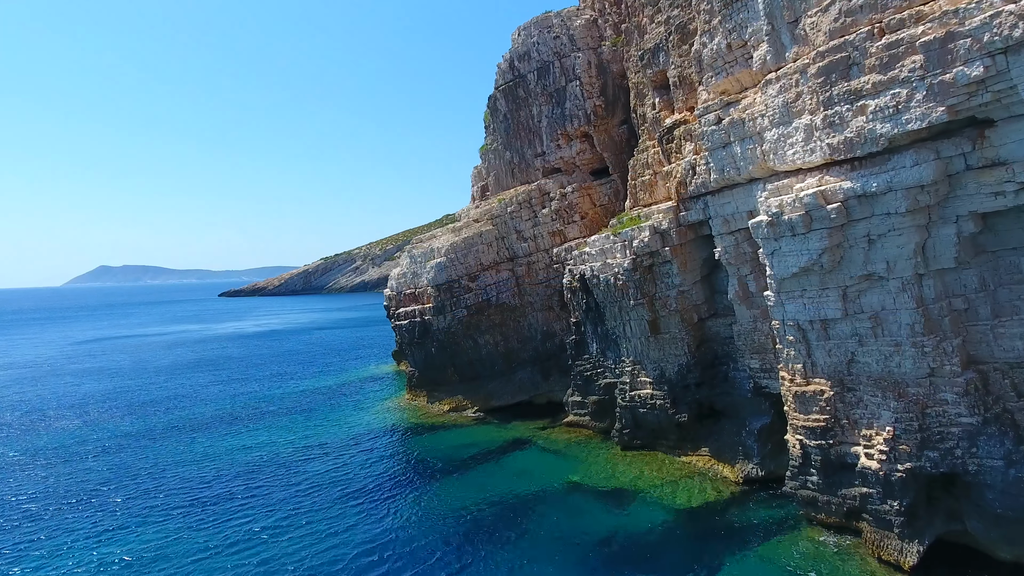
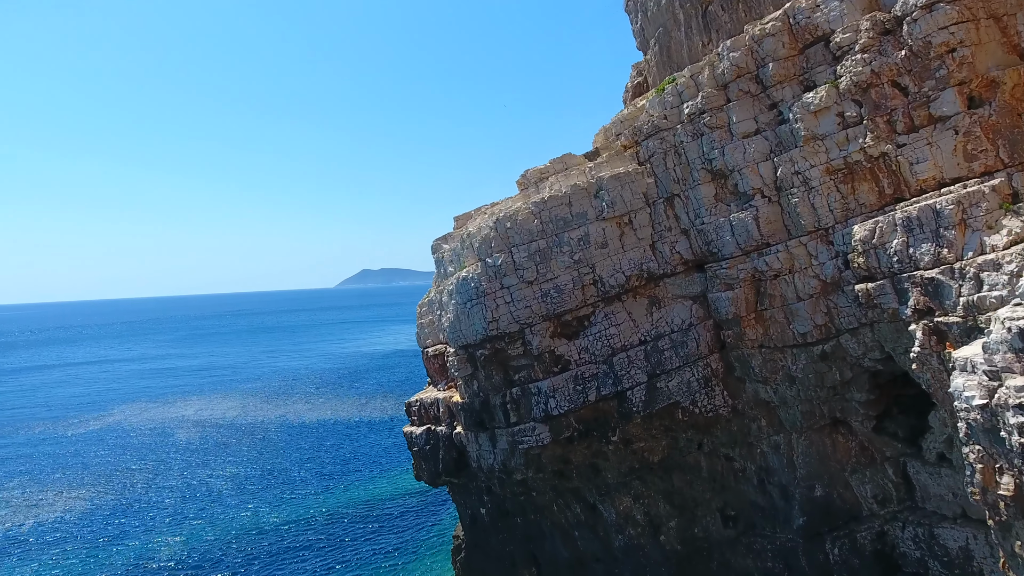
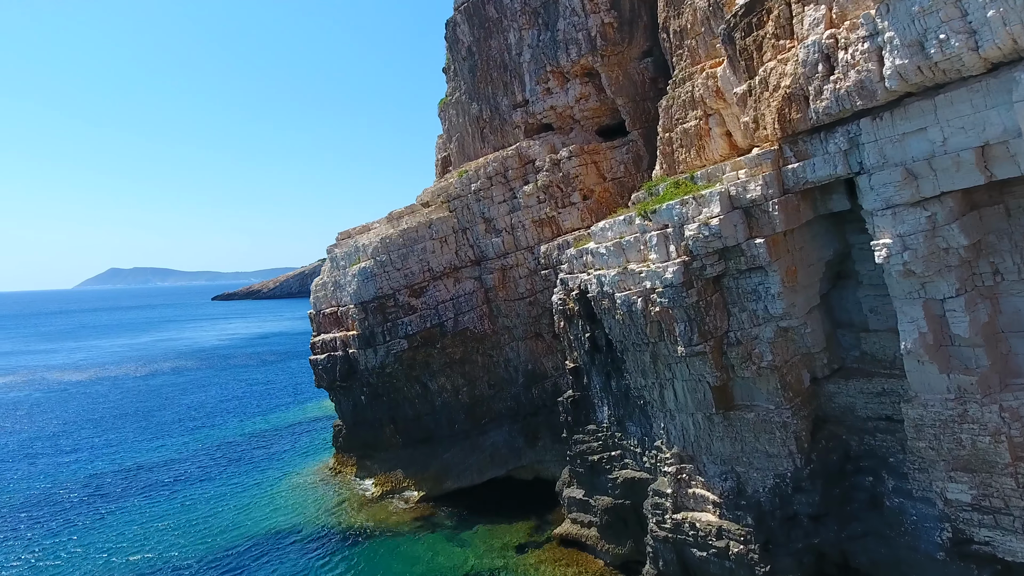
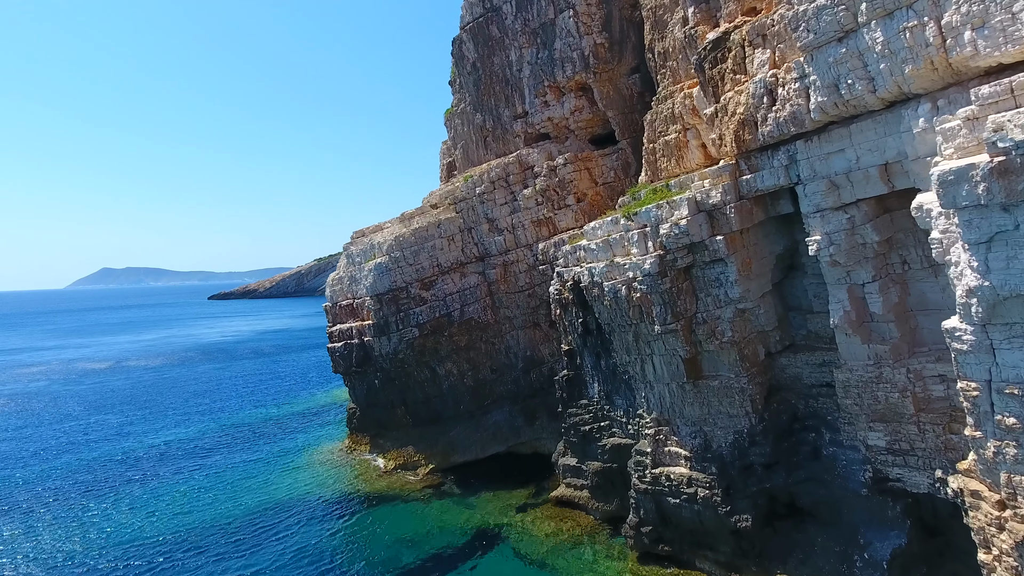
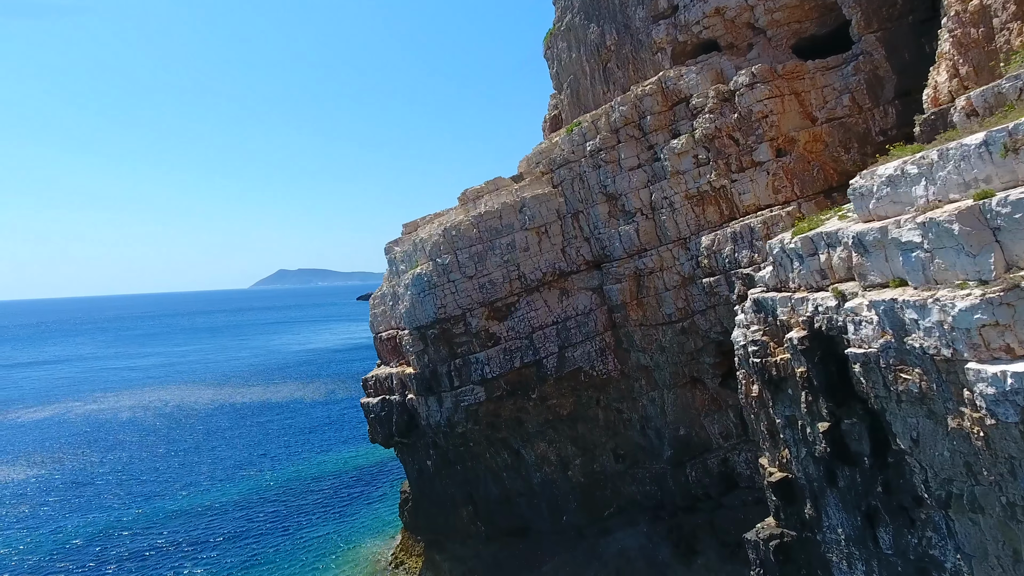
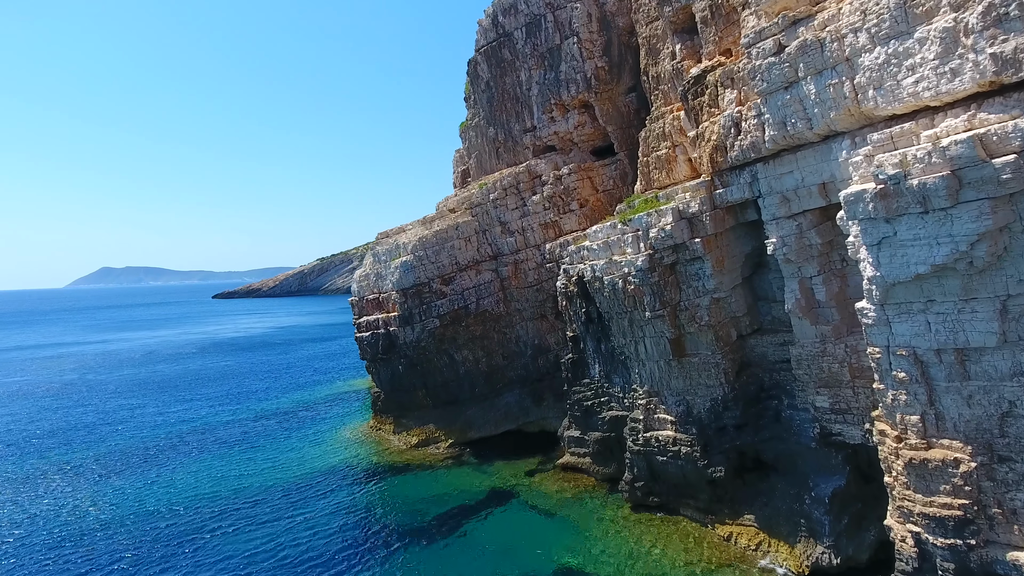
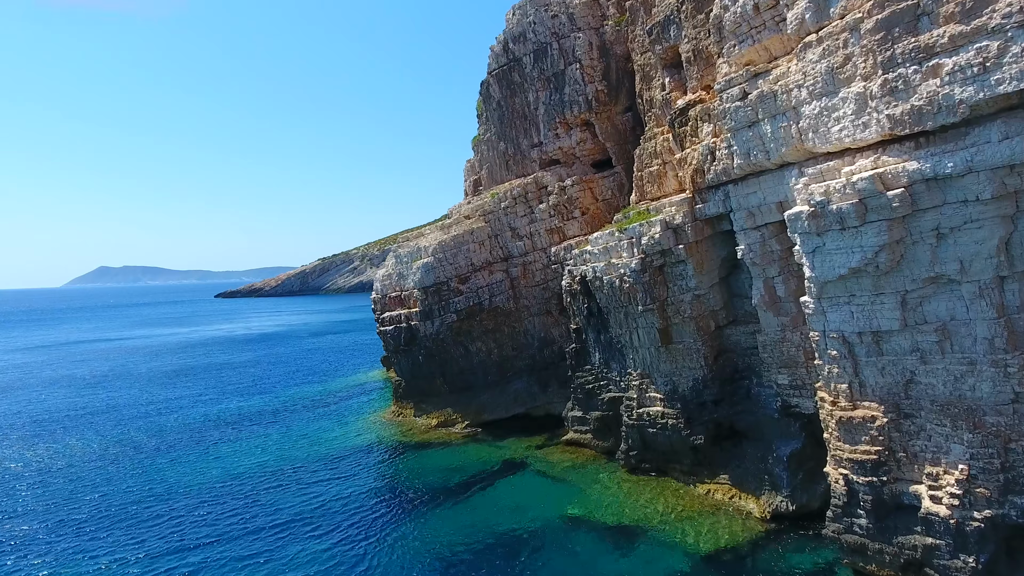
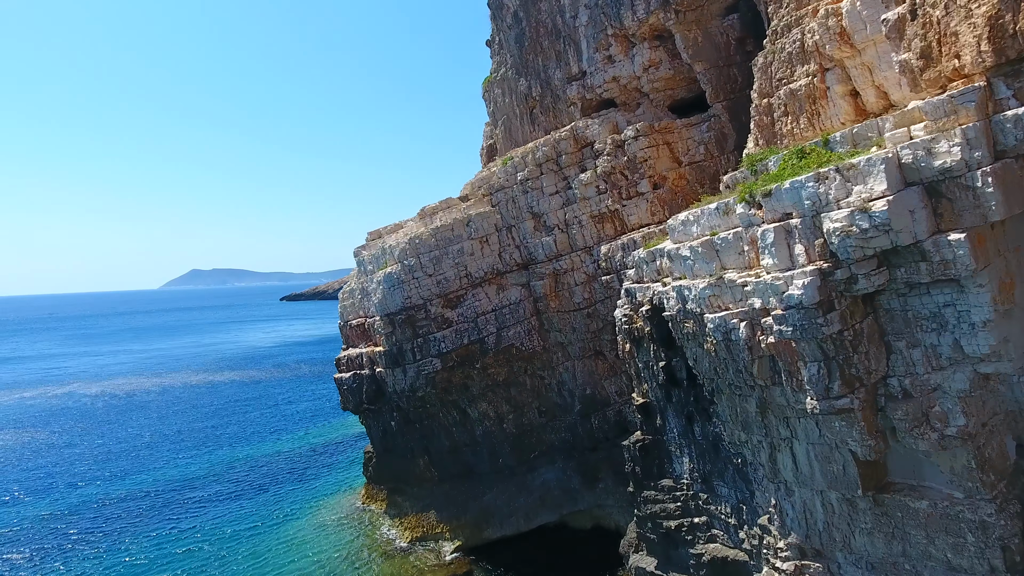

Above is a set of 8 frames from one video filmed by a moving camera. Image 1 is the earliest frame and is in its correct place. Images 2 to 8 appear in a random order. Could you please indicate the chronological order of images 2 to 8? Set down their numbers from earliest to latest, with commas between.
7, 6, 4, 3, 8, 5, 2
